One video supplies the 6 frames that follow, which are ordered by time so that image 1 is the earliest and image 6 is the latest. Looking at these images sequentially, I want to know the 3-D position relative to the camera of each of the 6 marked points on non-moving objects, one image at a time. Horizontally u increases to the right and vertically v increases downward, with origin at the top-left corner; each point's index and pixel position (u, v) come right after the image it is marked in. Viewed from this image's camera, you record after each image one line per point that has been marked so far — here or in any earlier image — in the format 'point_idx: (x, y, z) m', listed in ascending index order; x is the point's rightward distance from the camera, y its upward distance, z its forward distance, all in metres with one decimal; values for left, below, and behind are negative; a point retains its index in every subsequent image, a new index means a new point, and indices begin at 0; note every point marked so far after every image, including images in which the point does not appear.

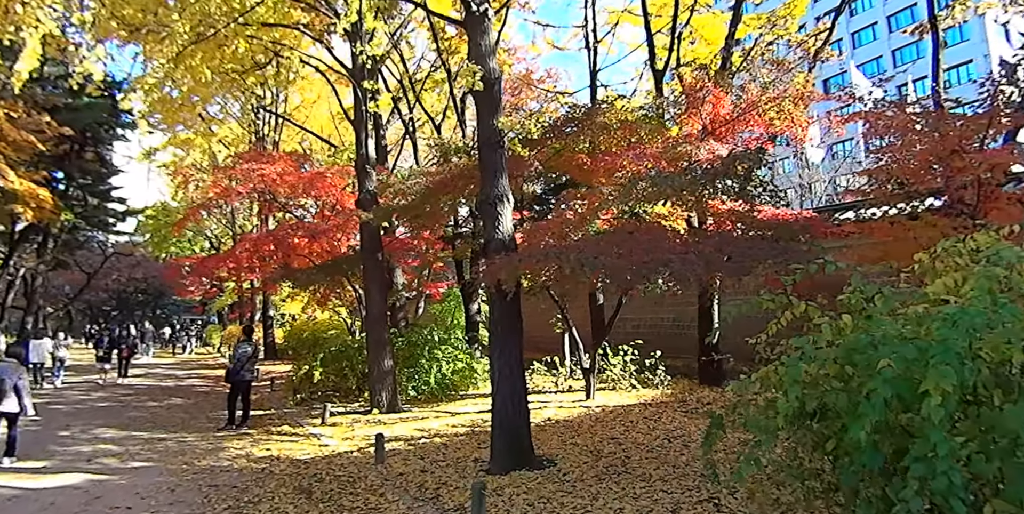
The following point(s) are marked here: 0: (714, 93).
0: (+2.4, +1.9, +7.9) m
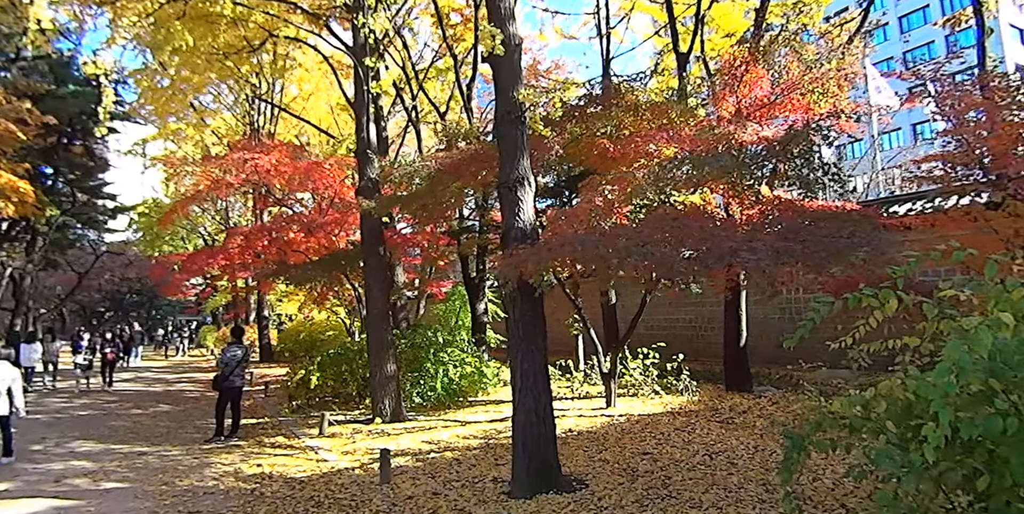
0: (+2.6, +2.0, +7.2) m
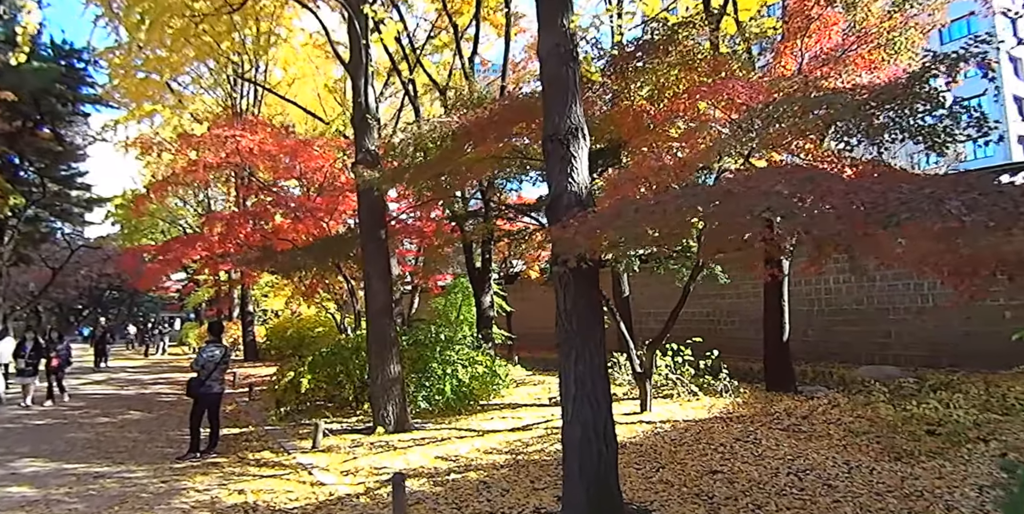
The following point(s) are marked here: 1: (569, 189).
0: (+2.8, +2.2, +6.2) m
1: (+0.3, +0.4, +3.9) m
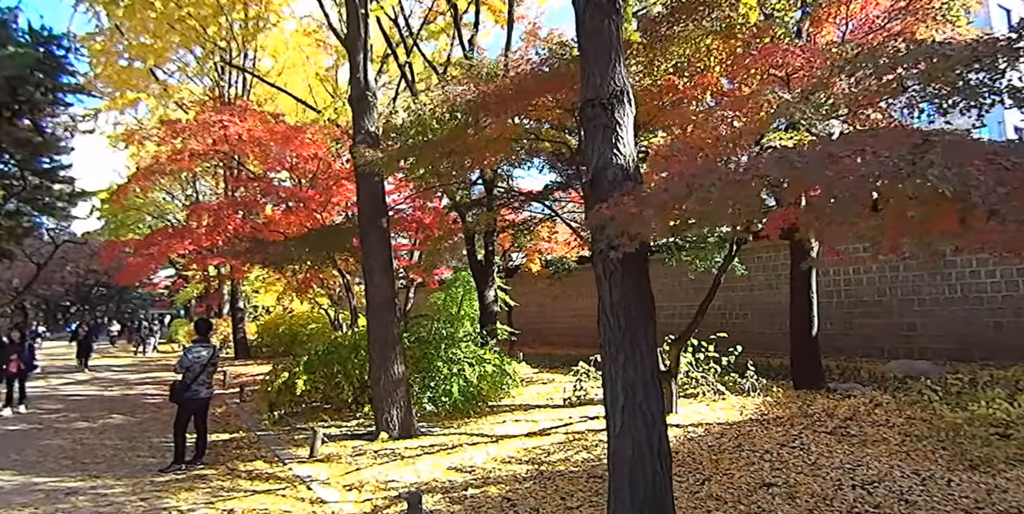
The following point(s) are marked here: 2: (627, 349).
0: (+2.9, +2.3, +5.6) m
1: (+0.5, +0.5, +3.3) m
2: (+0.6, -0.4, +3.3) m
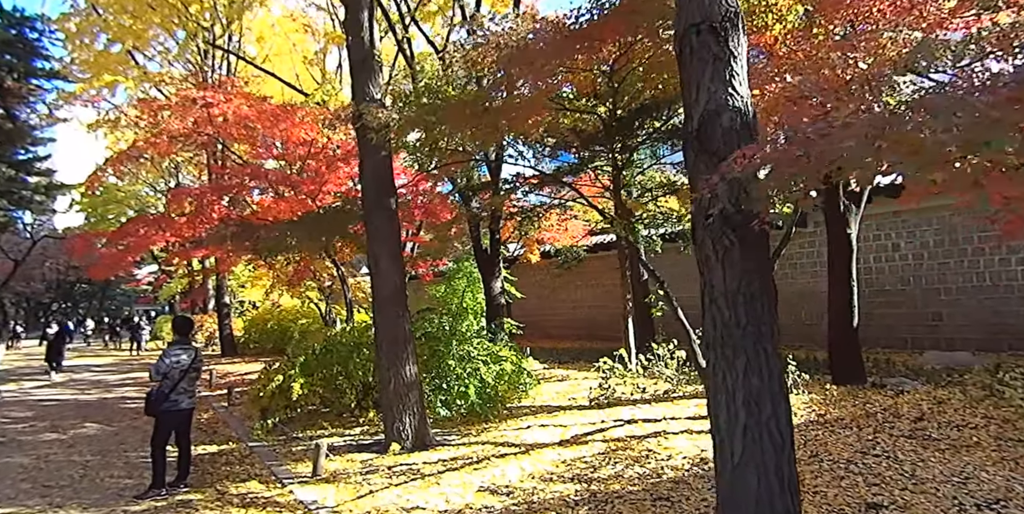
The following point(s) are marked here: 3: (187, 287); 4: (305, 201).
0: (+3.2, +2.4, +4.8) m
1: (+0.8, +0.6, +2.6) m
2: (+0.9, -0.3, +2.5) m
3: (-8.5, -0.8, +17.5) m
4: (-2.6, +0.7, +8.6) m
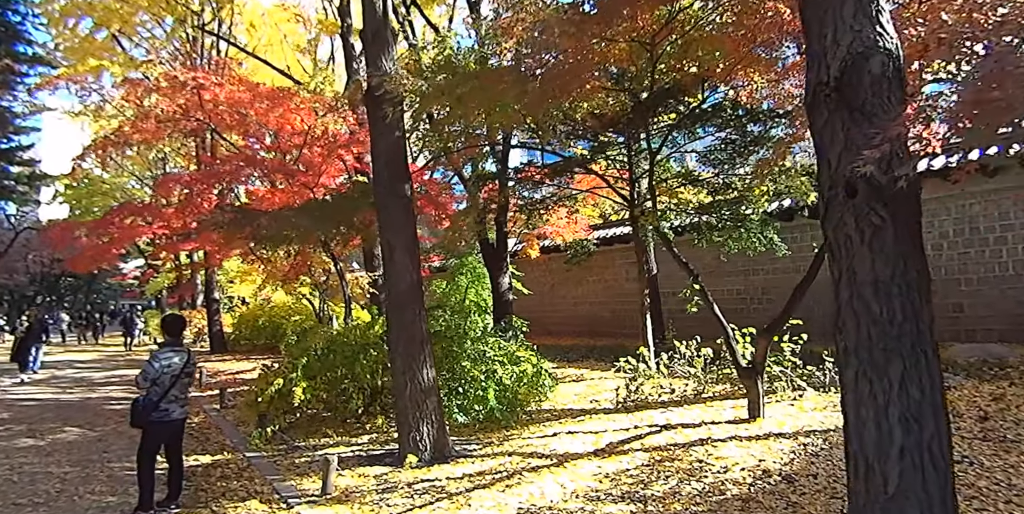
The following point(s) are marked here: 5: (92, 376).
0: (+3.4, +2.5, +4.3) m
1: (+1.1, +0.6, +2.0) m
2: (+1.1, -0.3, +2.0) m
3: (-8.5, -0.7, +16.8) m
4: (-2.4, +0.8, +8.0) m
5: (-8.8, -2.6, +14.0) m
